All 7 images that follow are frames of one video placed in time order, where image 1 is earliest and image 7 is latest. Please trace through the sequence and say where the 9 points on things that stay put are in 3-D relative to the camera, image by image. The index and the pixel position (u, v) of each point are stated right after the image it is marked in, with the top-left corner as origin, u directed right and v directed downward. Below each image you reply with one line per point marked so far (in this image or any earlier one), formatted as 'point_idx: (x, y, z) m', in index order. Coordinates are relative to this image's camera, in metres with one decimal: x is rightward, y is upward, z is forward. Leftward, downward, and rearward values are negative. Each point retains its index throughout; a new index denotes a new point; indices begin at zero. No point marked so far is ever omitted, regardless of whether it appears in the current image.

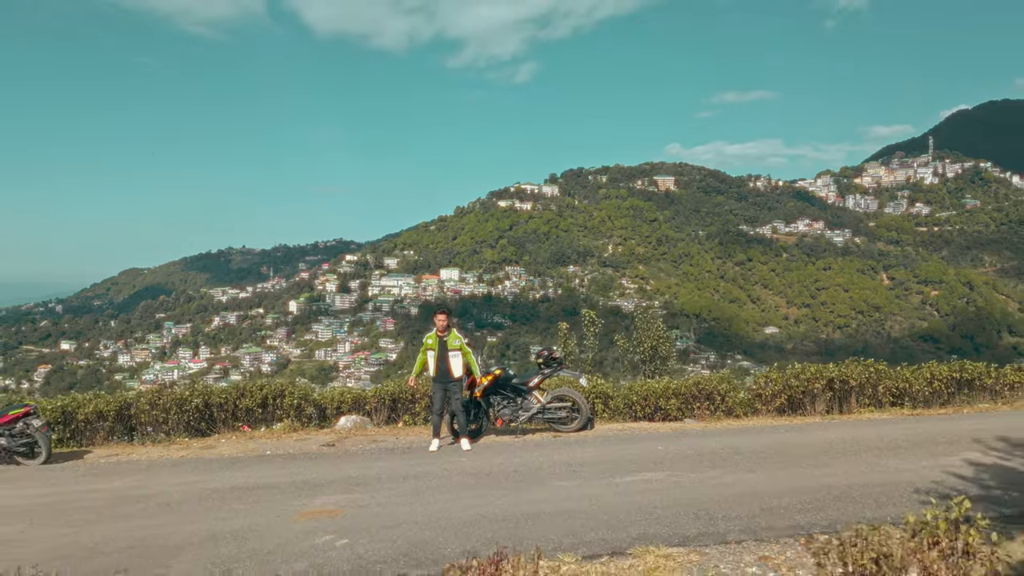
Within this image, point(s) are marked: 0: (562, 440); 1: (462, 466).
0: (+0.4, -1.3, +5.0) m
1: (-0.4, -1.4, +4.3) m
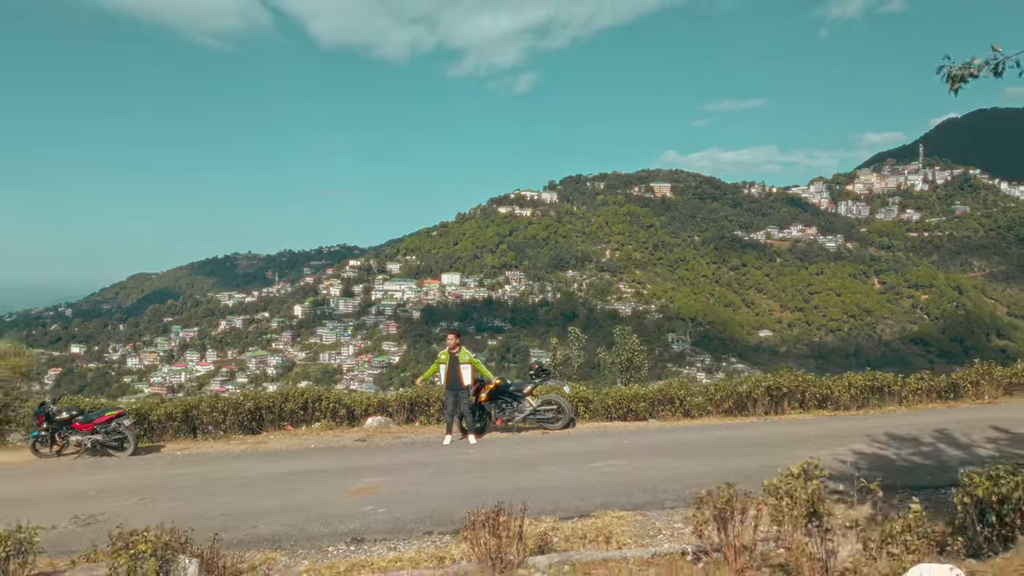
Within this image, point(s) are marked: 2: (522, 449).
0: (+0.4, -1.6, +6.1) m
1: (-0.4, -1.6, +5.4) m
2: (+0.1, -1.6, +5.6) m
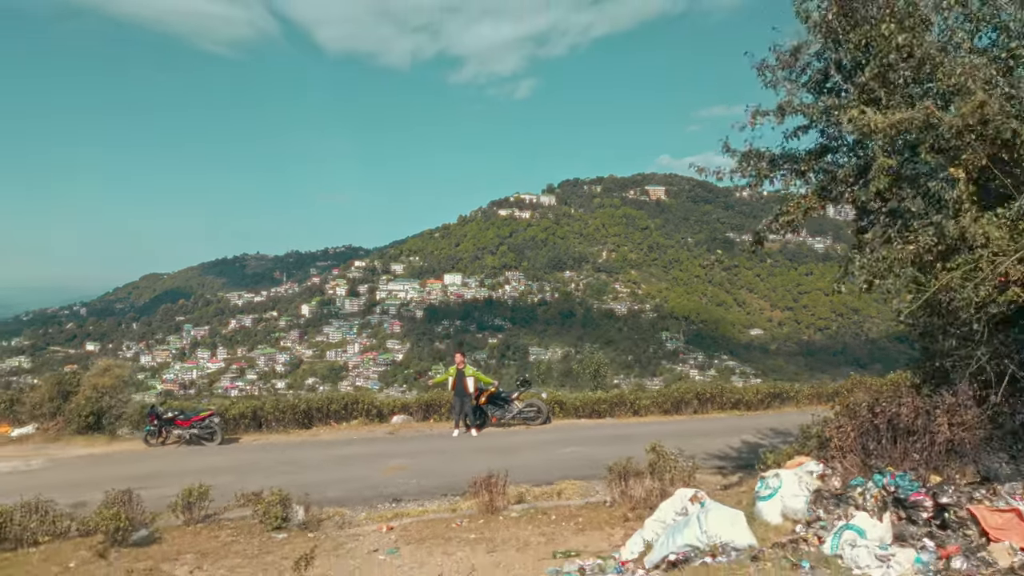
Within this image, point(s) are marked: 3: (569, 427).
0: (+0.3, -2.0, +7.9) m
1: (-0.5, -2.0, +7.3) m
2: (0.0, -2.0, +7.4) m
3: (+0.8, -2.0, +8.0) m
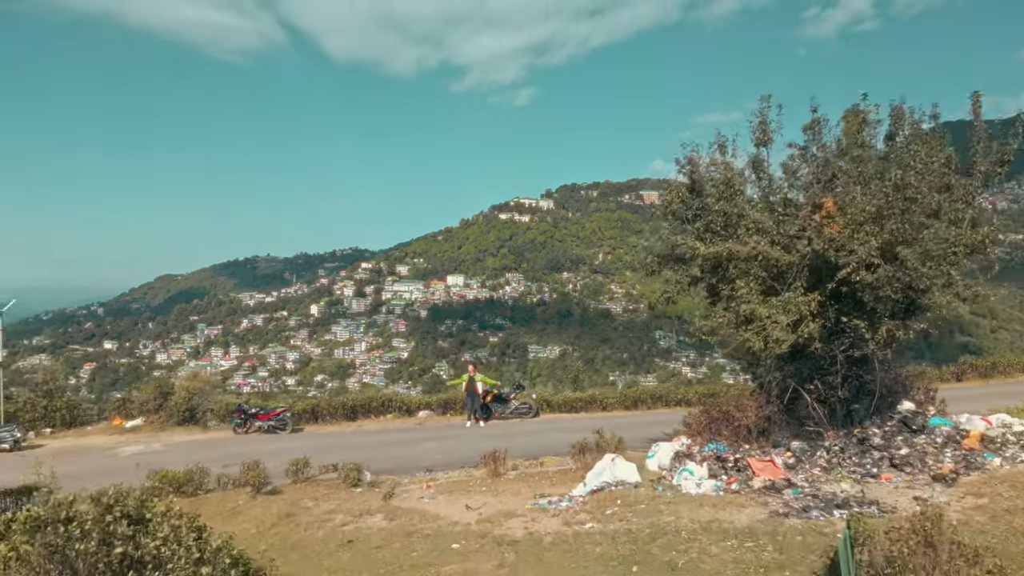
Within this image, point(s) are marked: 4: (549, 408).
0: (+0.3, -2.5, +10.3) m
1: (-0.5, -2.5, +9.7) m
2: (0.0, -2.5, +9.8) m
3: (+0.8, -2.5, +10.4) m
4: (+0.7, -2.4, +11.3) m
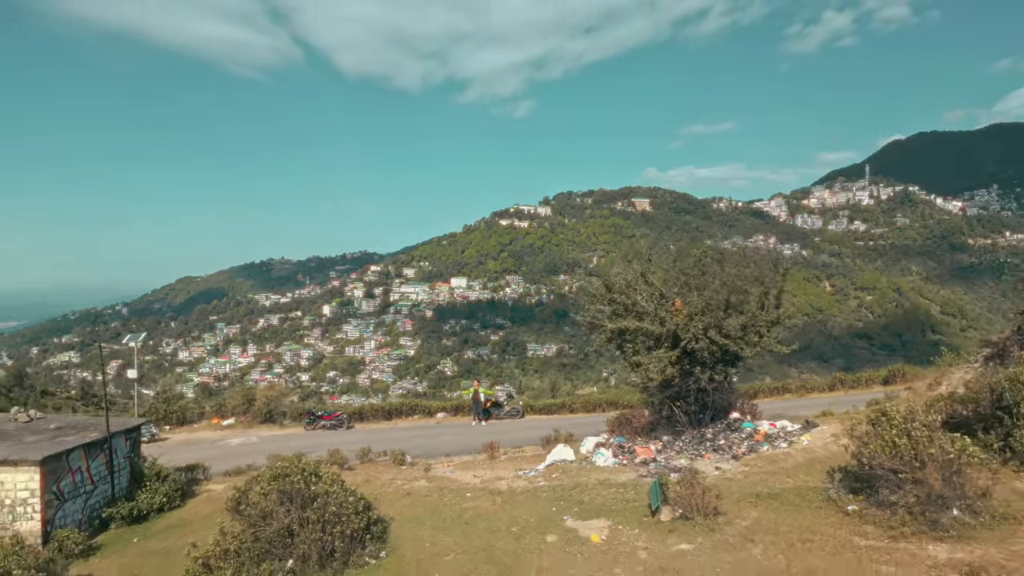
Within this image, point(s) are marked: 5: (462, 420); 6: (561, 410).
0: (+0.1, -3.4, +14.1) m
1: (-0.7, -3.4, +13.5) m
2: (-0.2, -3.4, +13.6) m
3: (+0.6, -3.3, +14.2) m
4: (+0.6, -3.3, +15.0) m
5: (-1.3, -3.4, +14.4) m
6: (+1.4, -3.3, +15.2) m
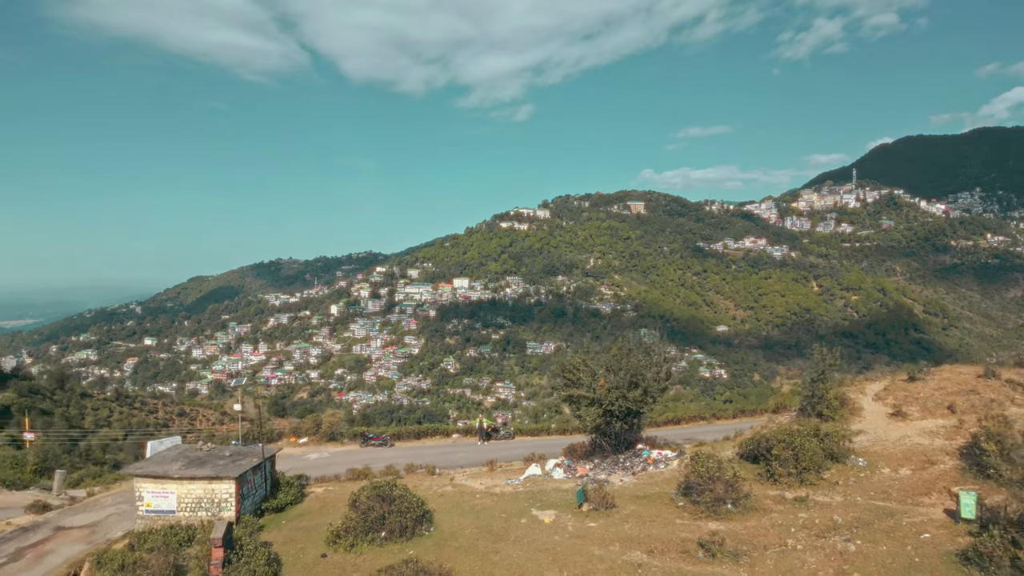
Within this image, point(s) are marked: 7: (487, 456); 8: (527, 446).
0: (+0.1, -4.5, +16.6) m
1: (-0.8, -4.5, +16.0) m
2: (-0.3, -4.5, +16.1) m
3: (+0.6, -4.4, +16.7) m
4: (+0.5, -4.4, +17.6) m
5: (-1.3, -4.5, +16.9) m
6: (+1.3, -4.4, +17.7) m
7: (-0.7, -4.6, +15.1) m
8: (+0.5, -4.5, +15.7) m
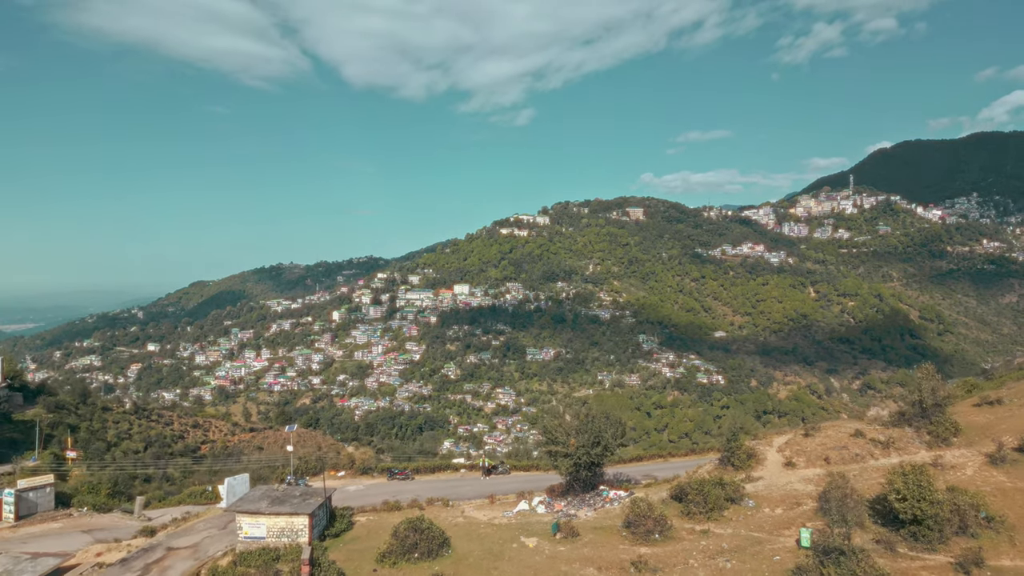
0: (+0.1, -5.9, +17.2) m
1: (-0.7, -6.0, +16.6) m
2: (-0.2, -5.9, +16.7) m
3: (+0.6, -5.9, +17.3) m
4: (+0.6, -5.8, +18.1) m
5: (-1.3, -5.9, +17.5) m
6: (+1.4, -5.8, +18.3) m
7: (-0.6, -6.0, +15.7) m
8: (+0.6, -5.9, +16.3) m
